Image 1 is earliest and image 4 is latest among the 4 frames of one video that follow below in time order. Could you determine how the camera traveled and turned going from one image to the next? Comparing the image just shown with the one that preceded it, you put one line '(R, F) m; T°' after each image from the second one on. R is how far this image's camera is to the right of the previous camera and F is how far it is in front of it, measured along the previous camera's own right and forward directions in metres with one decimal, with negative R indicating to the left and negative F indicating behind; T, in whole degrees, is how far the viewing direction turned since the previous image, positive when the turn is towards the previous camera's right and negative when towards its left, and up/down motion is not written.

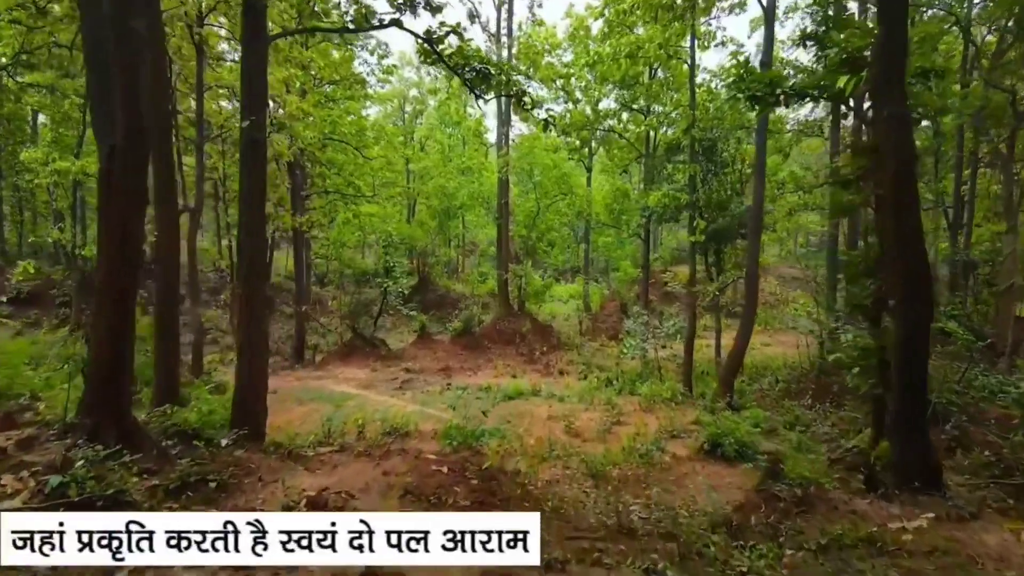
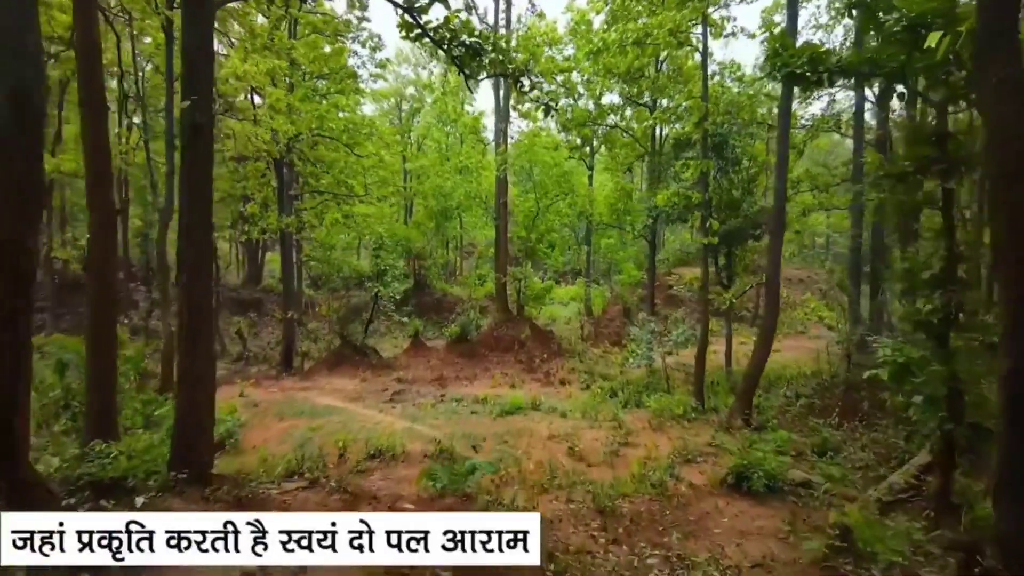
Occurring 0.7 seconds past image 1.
(0.0, +0.8) m; 0°
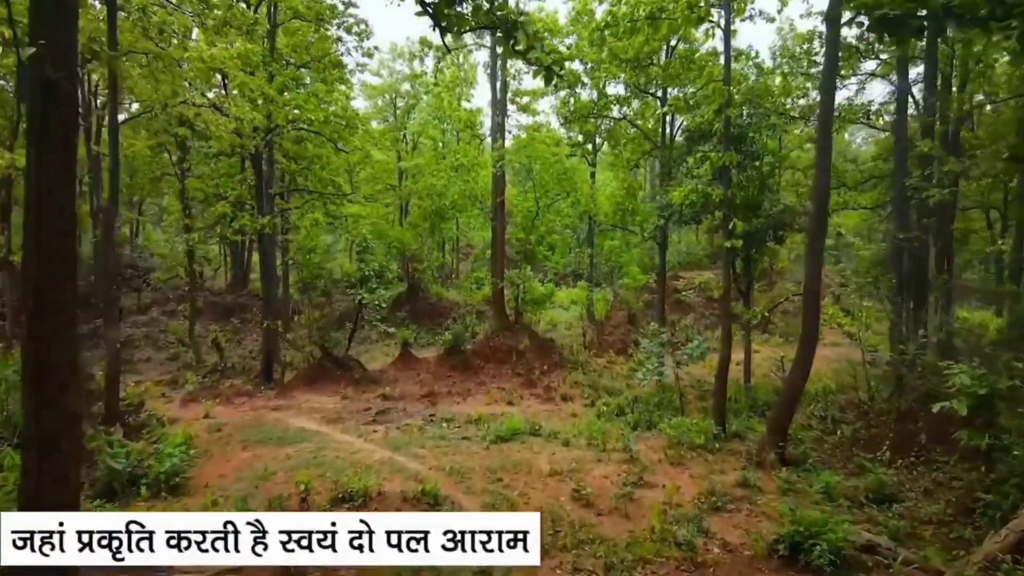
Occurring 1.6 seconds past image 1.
(0.0, +1.3) m; 0°
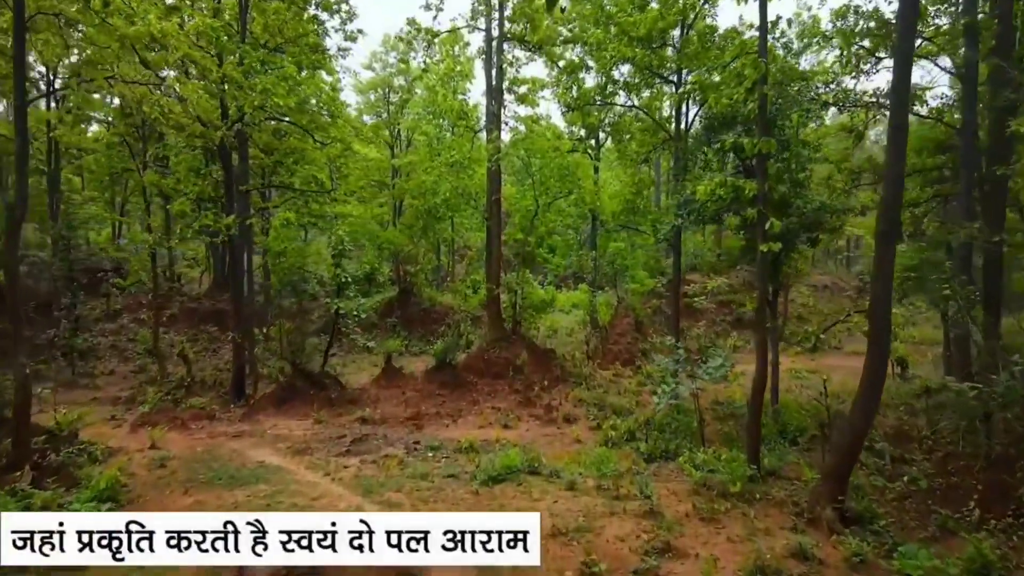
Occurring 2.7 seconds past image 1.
(0.0, +1.5) m; 0°
